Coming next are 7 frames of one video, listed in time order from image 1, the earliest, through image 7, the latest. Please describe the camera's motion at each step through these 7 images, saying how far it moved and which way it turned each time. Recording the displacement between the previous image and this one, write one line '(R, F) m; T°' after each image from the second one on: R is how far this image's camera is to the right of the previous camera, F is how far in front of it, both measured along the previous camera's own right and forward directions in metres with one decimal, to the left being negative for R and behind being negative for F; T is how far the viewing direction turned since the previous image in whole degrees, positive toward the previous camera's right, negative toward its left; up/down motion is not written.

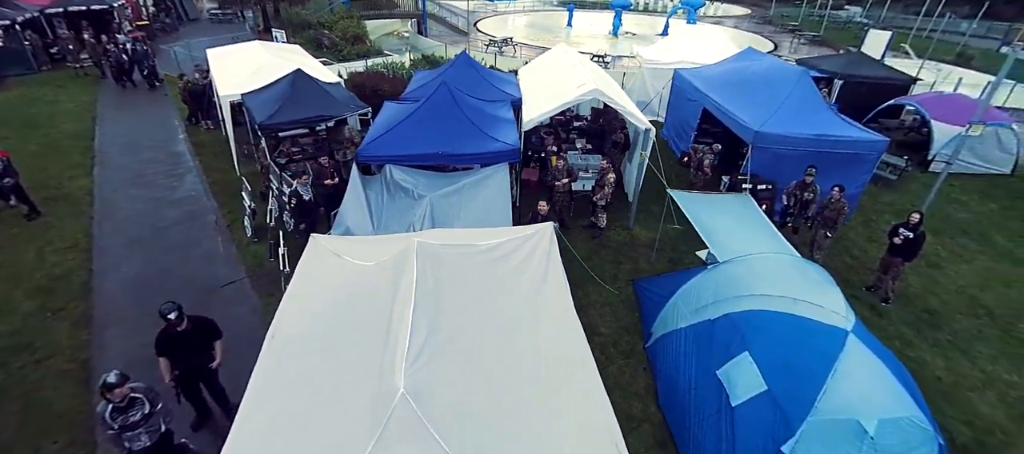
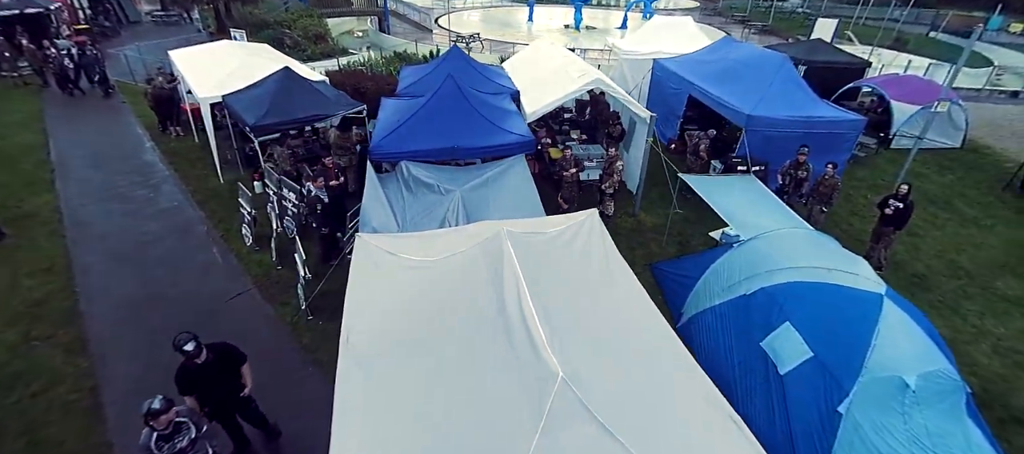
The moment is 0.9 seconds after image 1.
(-0.9, +0.1) m; +5°
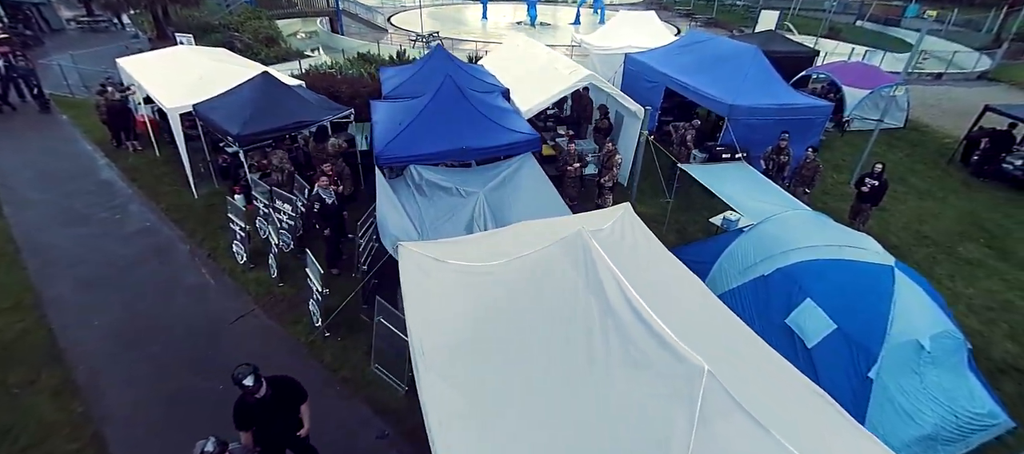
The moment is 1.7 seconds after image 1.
(-0.9, +0.1) m; +6°
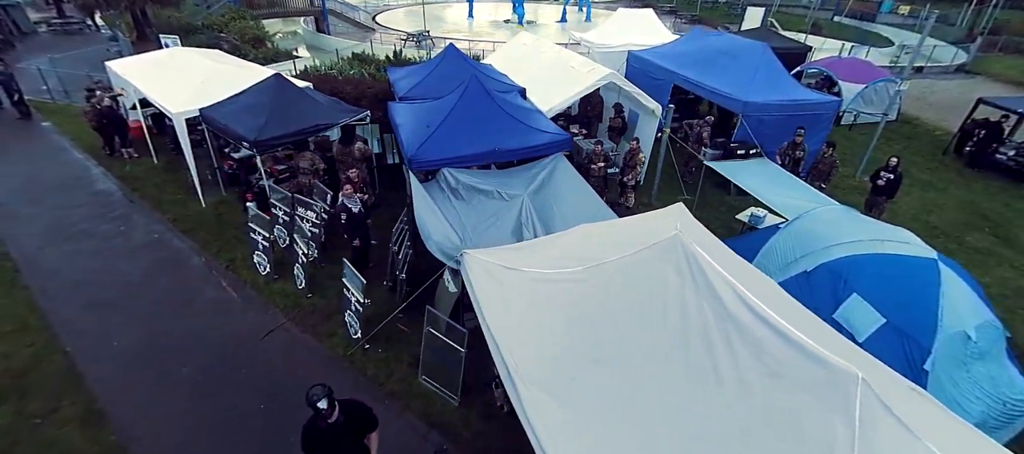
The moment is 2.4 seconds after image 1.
(-0.8, +0.1) m; +2°
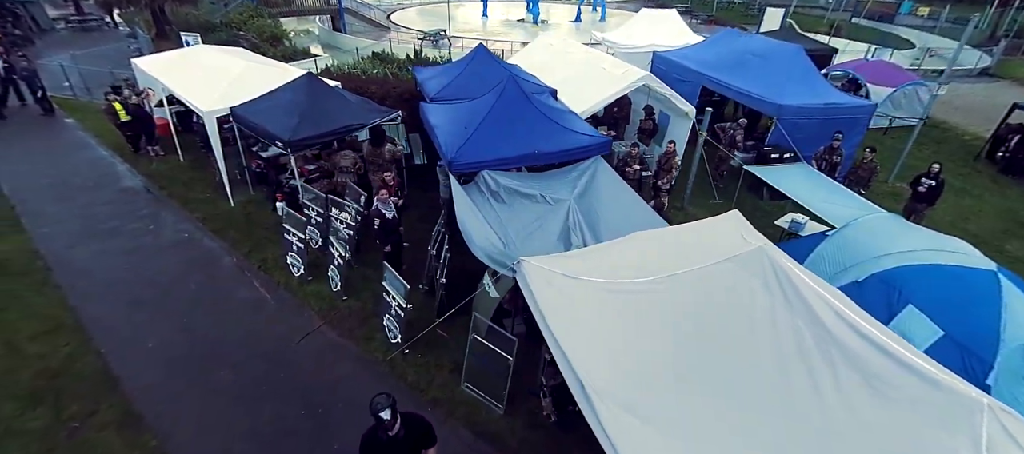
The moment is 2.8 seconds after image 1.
(-0.5, +0.1) m; -1°
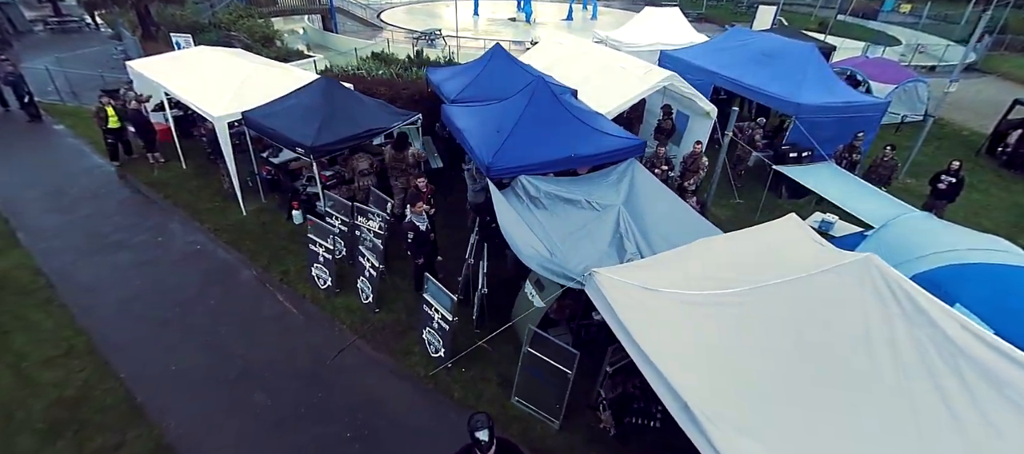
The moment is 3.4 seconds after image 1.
(-0.7, +0.2) m; +2°
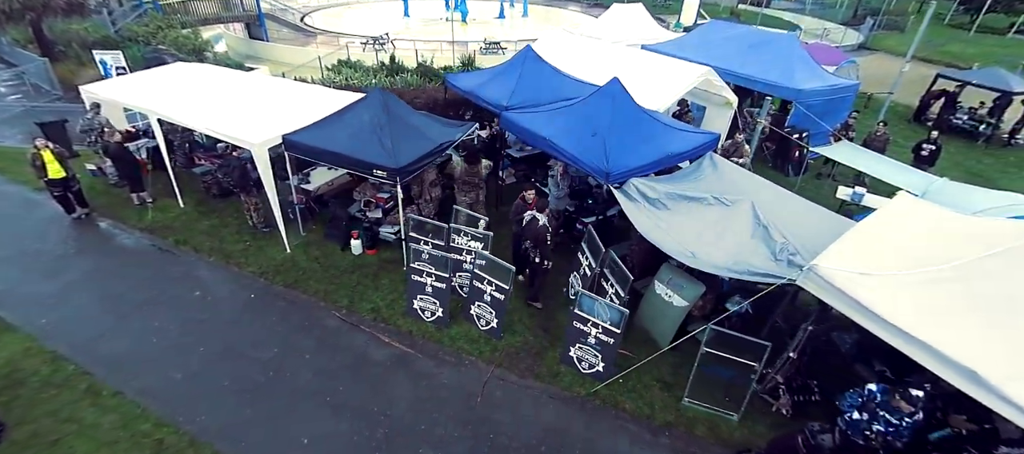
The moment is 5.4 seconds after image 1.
(-2.6, +0.4) m; +10°
